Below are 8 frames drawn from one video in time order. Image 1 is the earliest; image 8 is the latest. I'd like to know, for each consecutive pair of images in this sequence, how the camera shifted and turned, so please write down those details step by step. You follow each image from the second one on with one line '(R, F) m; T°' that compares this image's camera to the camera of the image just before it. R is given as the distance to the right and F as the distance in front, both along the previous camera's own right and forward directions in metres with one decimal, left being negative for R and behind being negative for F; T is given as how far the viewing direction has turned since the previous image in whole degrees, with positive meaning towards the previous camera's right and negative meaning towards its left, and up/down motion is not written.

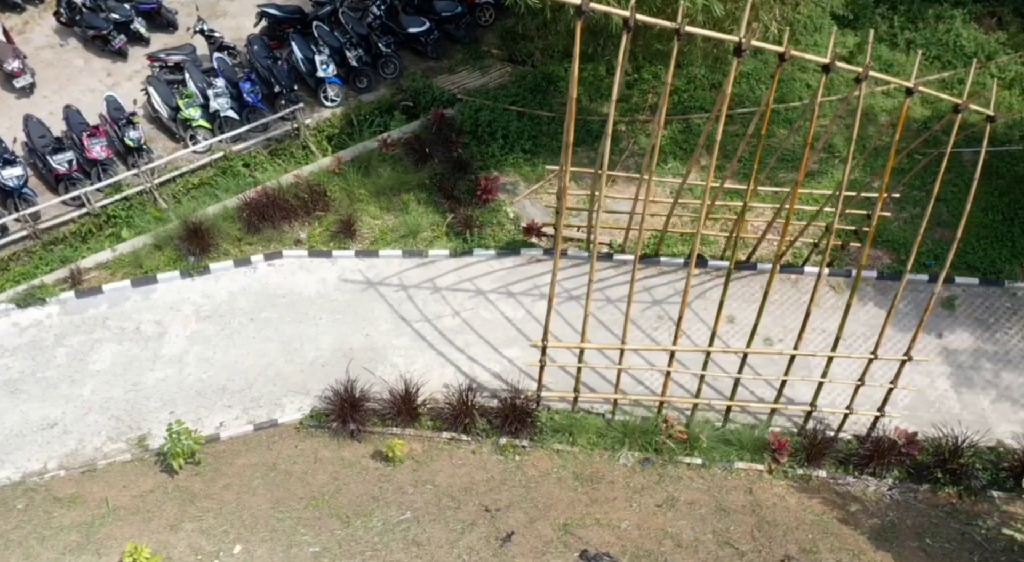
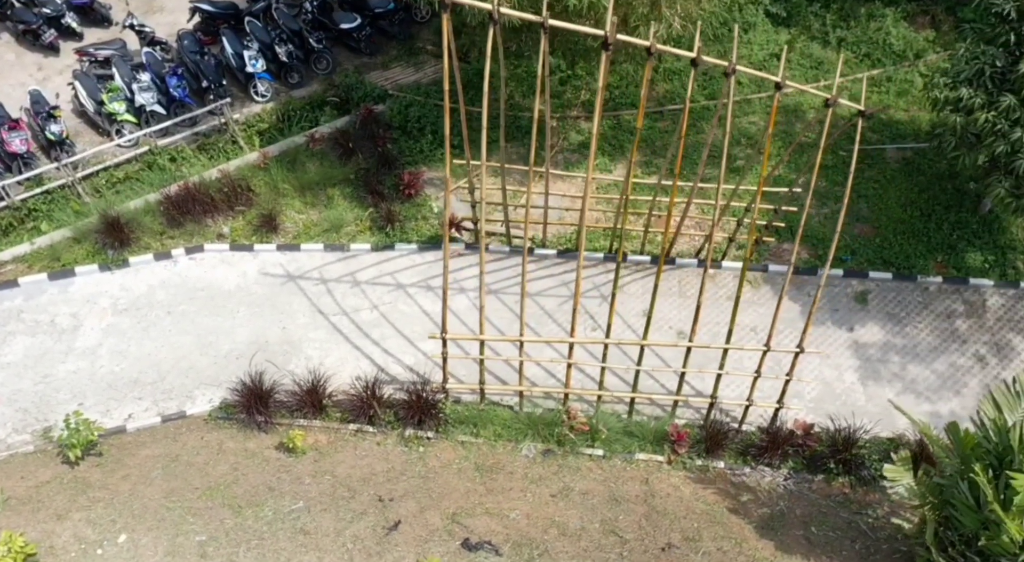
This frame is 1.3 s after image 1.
(+0.7, -0.1) m; 0°
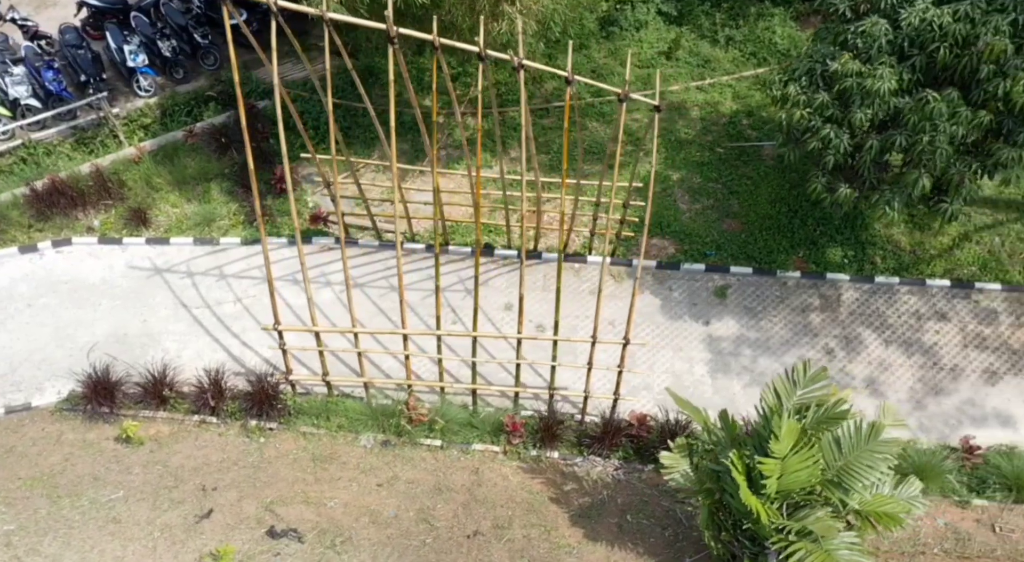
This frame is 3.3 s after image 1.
(+1.1, -0.1) m; +1°
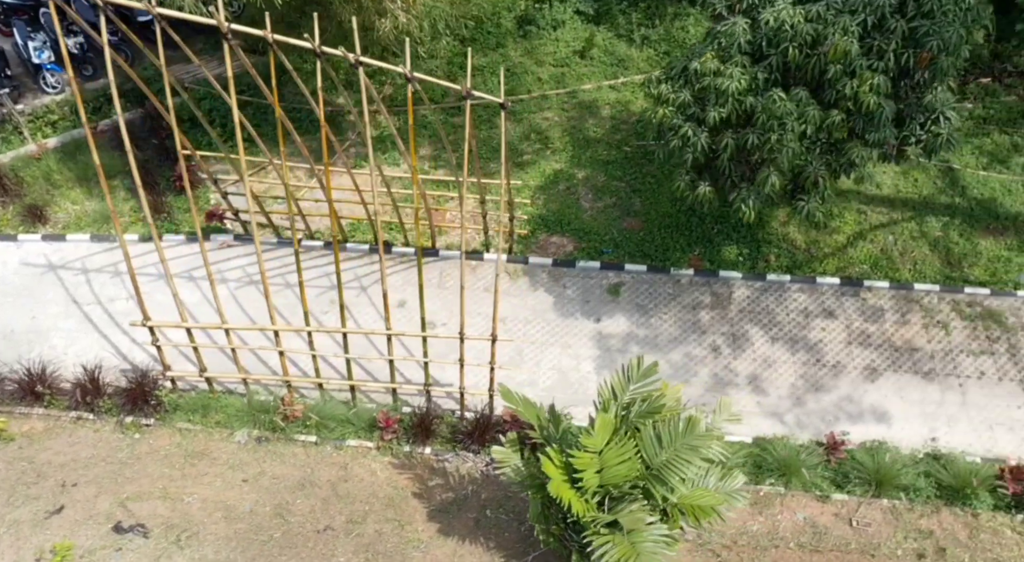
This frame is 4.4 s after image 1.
(+0.9, 0.0) m; +1°
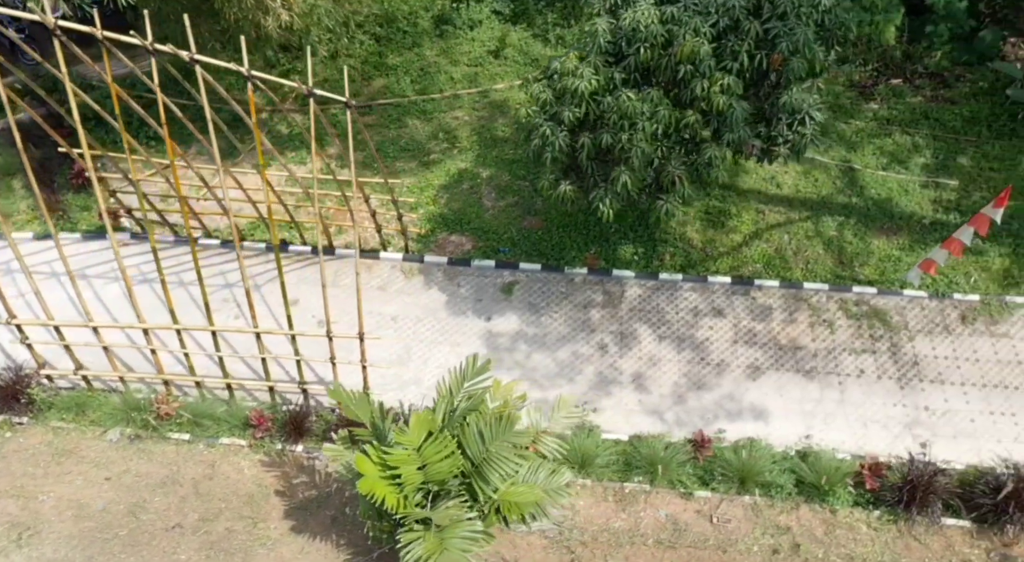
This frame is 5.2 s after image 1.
(+0.9, 0.0) m; +1°
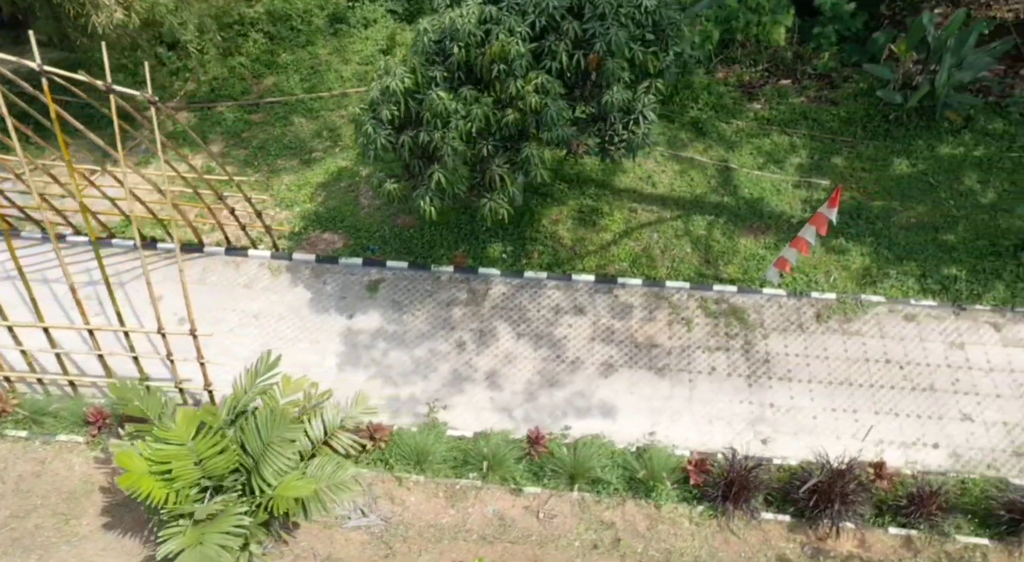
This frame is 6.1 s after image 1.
(+1.2, 0.0) m; +1°
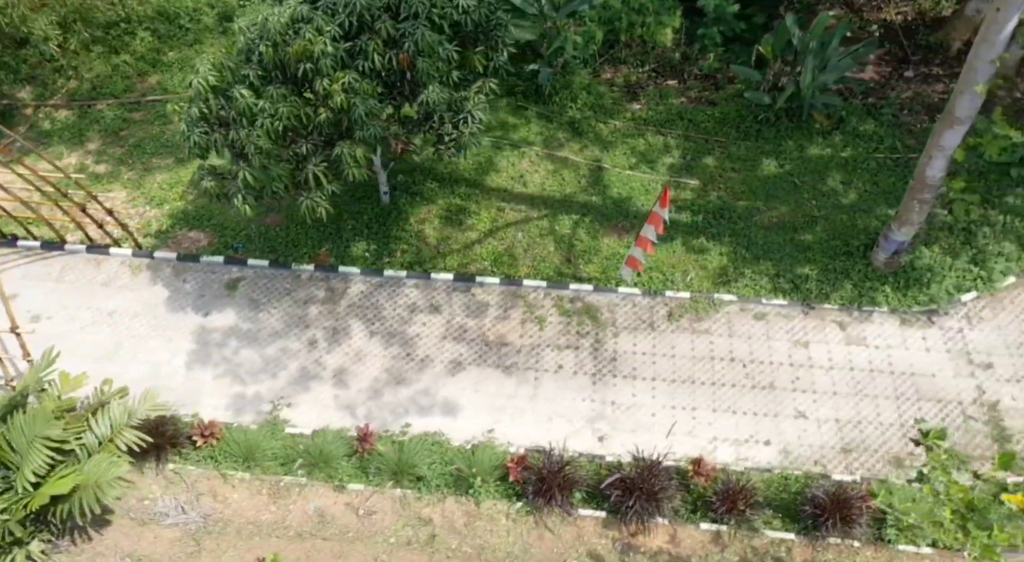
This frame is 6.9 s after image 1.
(+1.2, 0.0) m; +1°
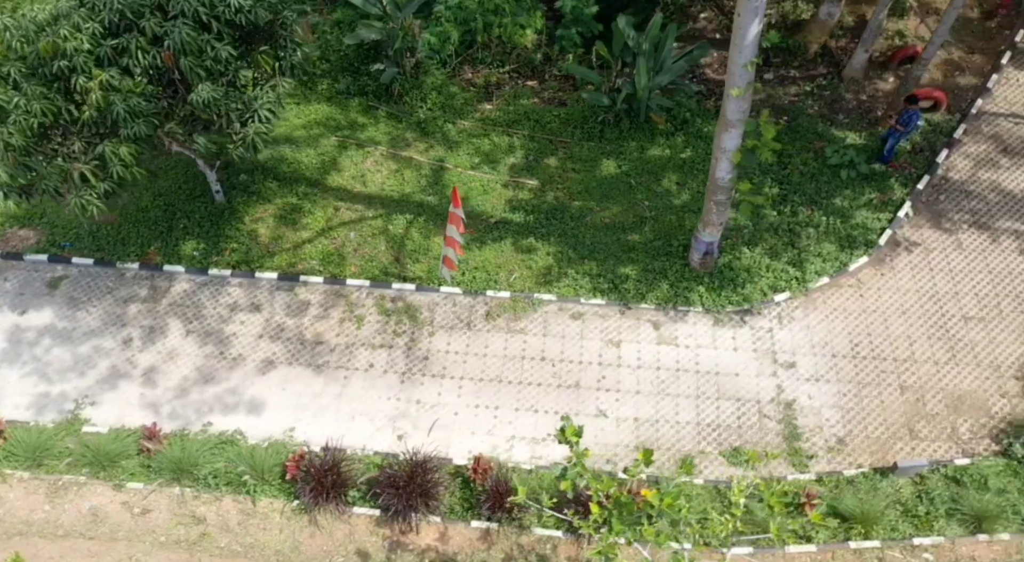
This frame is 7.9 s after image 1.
(+1.5, 0.0) m; +1°
